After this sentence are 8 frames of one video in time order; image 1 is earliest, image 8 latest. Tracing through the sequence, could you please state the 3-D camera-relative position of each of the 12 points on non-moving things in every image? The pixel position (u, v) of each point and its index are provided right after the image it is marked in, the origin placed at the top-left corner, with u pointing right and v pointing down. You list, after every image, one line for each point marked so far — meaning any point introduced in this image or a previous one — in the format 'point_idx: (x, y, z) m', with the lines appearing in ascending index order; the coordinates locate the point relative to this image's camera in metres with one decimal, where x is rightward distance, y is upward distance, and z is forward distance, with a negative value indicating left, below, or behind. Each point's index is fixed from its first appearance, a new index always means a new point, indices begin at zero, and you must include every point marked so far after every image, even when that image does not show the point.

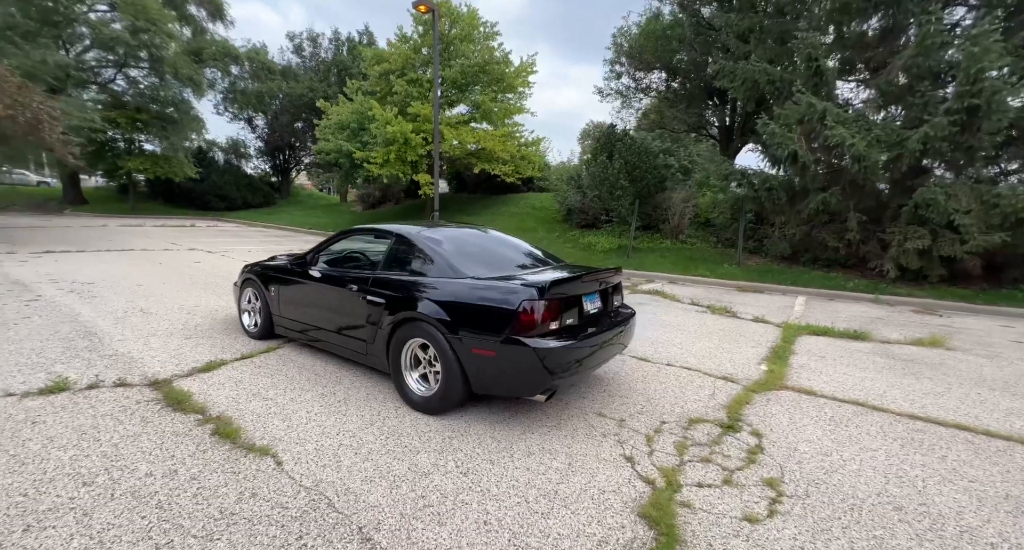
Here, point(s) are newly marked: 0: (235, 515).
0: (-1.3, -1.2, +2.2) m
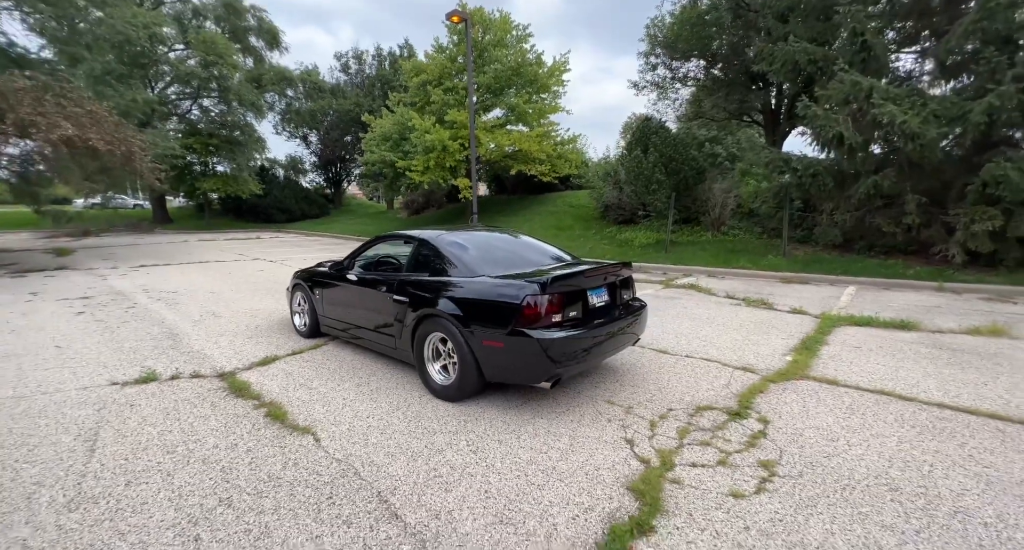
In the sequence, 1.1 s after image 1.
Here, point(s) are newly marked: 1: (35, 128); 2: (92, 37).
0: (-1.3, -1.2, +2.6) m
1: (-11.5, +3.6, +11.0) m
2: (-13.7, +7.8, +14.7) m
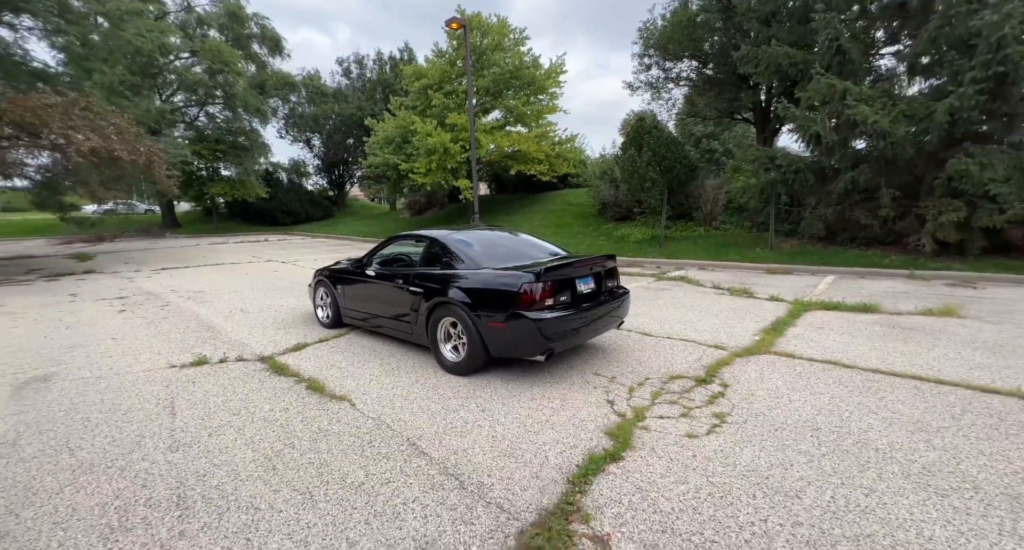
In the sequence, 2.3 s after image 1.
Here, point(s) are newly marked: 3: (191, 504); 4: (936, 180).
0: (-1.3, -1.1, +3.3) m
1: (-11.6, +3.5, +11.6) m
2: (-13.8, +7.7, +15.4) m
3: (-1.7, -1.2, +2.4) m
4: (+9.3, +2.0, +9.8) m
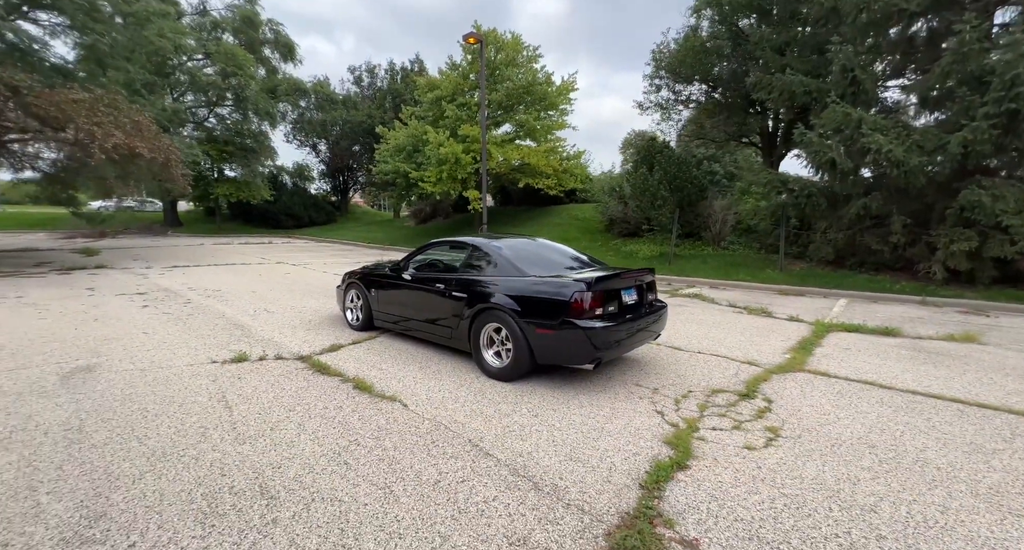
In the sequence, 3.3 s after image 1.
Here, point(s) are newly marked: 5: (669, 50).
0: (-0.9, -1.1, +3.3) m
1: (-11.1, +3.6, +11.6) m
2: (-13.2, +7.8, +15.5) m
3: (-1.3, -1.2, +2.4) m
4: (+9.8, +1.4, +10.0) m
5: (+6.3, +9.0, +18.0) m
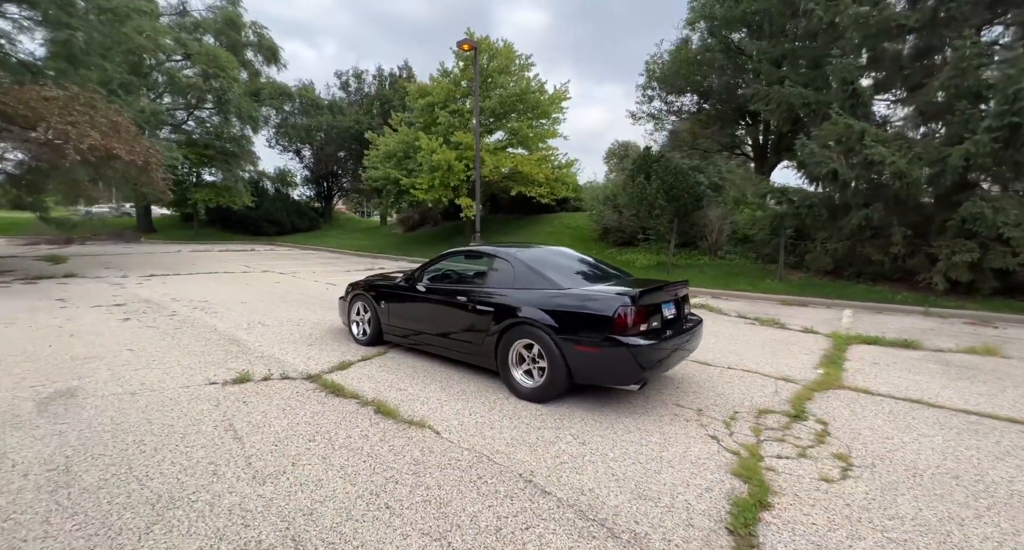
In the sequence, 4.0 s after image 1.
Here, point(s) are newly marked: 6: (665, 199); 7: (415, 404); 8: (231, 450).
0: (-0.5, -1.2, +2.9) m
1: (-11.0, +3.4, +10.9) m
2: (-13.3, +7.5, +14.7) m
3: (-0.9, -1.2, +2.0) m
4: (+9.8, +1.2, +10.1) m
5: (+6.1, +8.6, +18.1) m
6: (+5.0, +2.4, +14.5) m
7: (-0.8, -1.1, +3.9) m
8: (-1.8, -1.1, +2.9) m
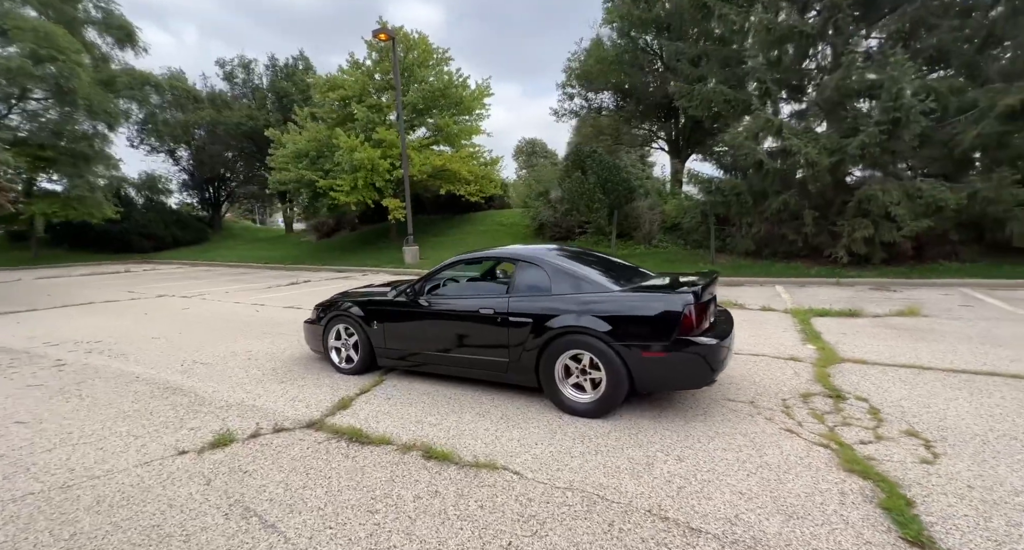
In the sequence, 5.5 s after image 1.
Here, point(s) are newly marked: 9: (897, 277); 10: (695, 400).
0: (+0.1, -1.3, +2.4) m
1: (-12.1, +2.5, +8.1) m
2: (-15.4, +6.4, +11.3) m
3: (0.0, -1.3, +1.4) m
4: (+8.6, +1.9, +11.5) m
5: (+2.8, +9.0, +18.5) m
6: (+2.9, +2.7, +14.8) m
7: (-0.4, -1.2, +3.3) m
8: (-1.1, -1.3, +2.1) m
9: (+9.1, 0.0, +10.7) m
10: (+1.6, -1.1, +3.9) m
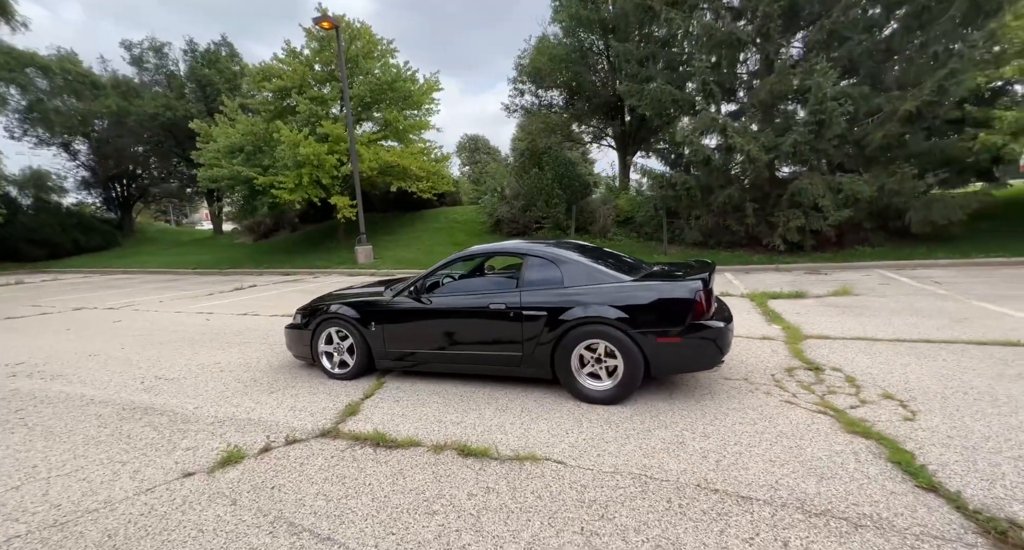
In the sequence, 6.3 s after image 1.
0: (+0.5, -1.2, +2.4) m
1: (-12.5, +2.2, +6.4) m
2: (-16.3, +6.0, +9.1) m
3: (+0.5, -1.3, +1.5) m
4: (+7.5, +2.2, +12.6) m
5: (+0.6, +9.2, +18.7) m
6: (+1.4, +2.9, +15.1) m
7: (-0.1, -1.2, +3.2) m
8: (-0.7, -1.3, +2.0) m
9: (+8.3, +0.4, +11.8) m
10: (+1.7, -1.0, +4.1) m
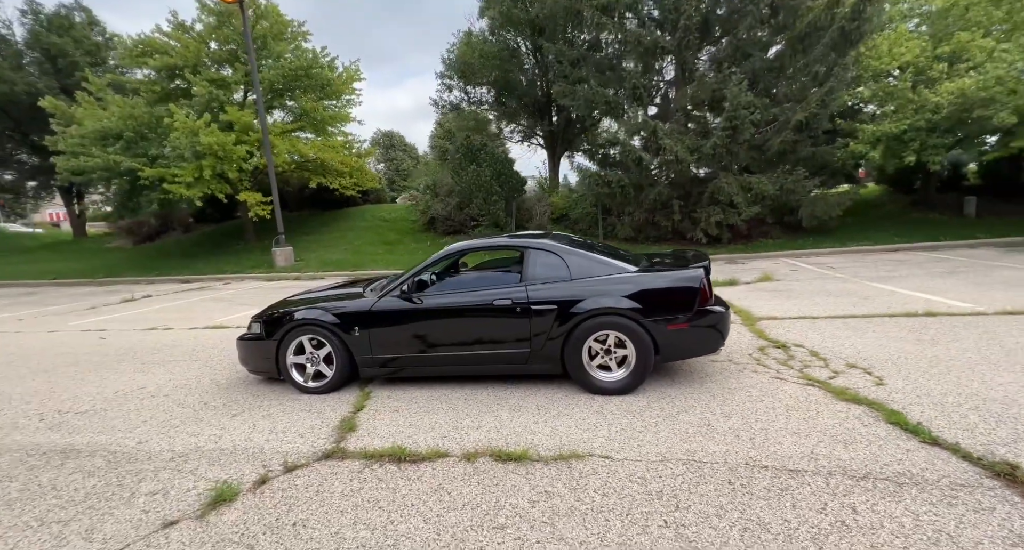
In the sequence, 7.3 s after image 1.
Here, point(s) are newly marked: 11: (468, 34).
0: (+0.8, -1.2, +2.4) m
1: (-12.8, +1.8, +3.8) m
2: (-17.2, +5.5, +5.7) m
3: (+1.0, -1.2, +1.4) m
4: (+5.7, +2.5, +13.7) m
5: (-2.5, +9.2, +18.3) m
6: (-0.8, +3.0, +15.0) m
7: (+0.1, -1.1, +3.1) m
8: (-0.3, -1.3, +1.8) m
9: (+6.6, +0.7, +13.1) m
10: (+1.7, -0.9, +4.3) m
11: (-1.8, +9.6, +17.9) m
